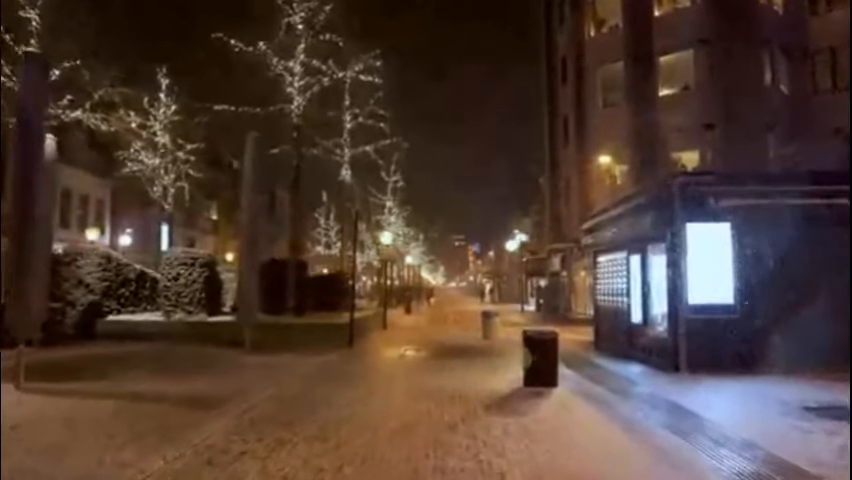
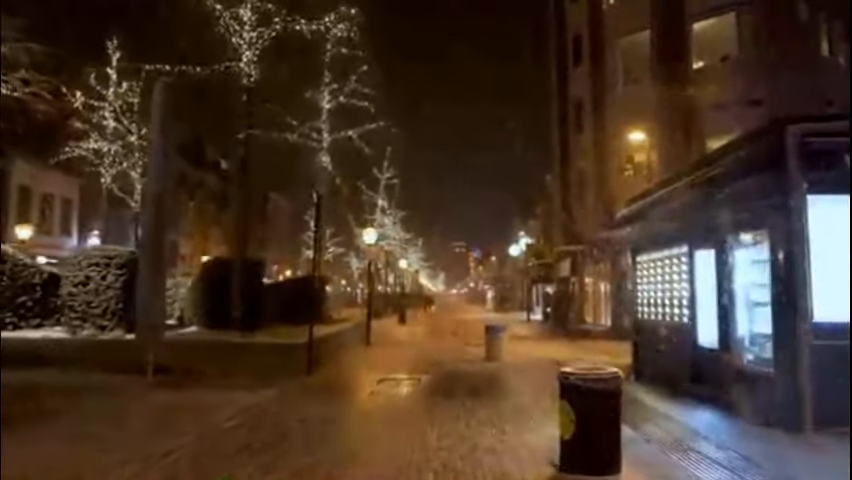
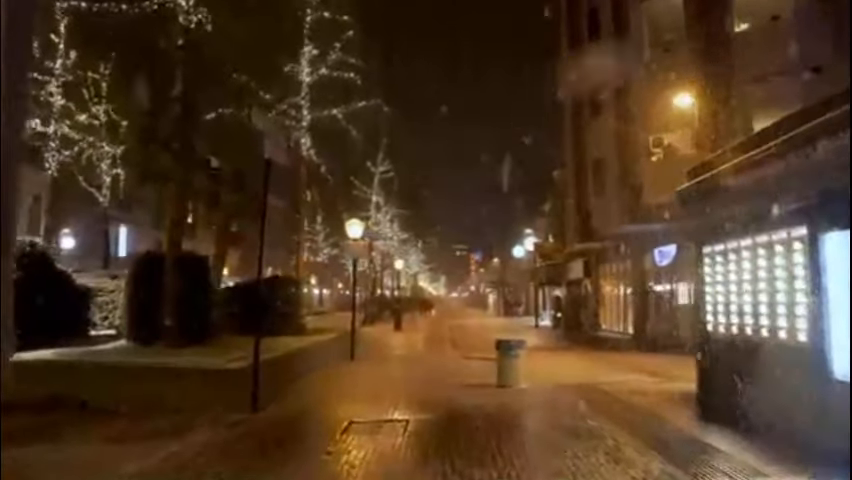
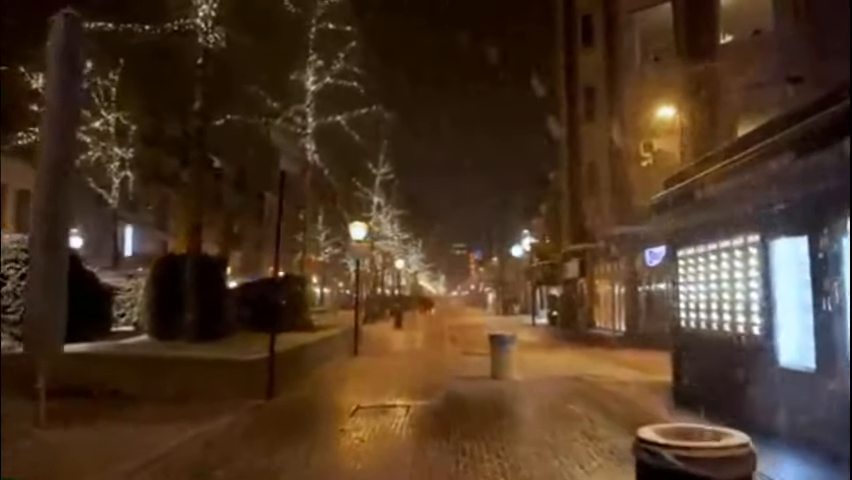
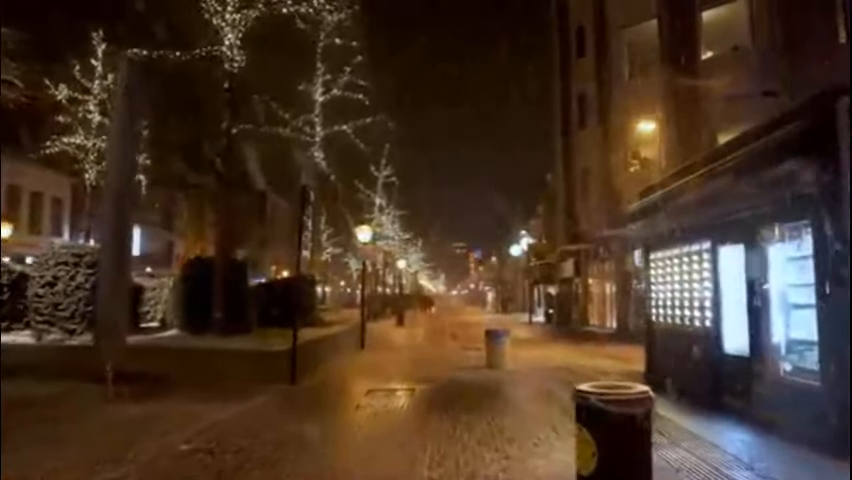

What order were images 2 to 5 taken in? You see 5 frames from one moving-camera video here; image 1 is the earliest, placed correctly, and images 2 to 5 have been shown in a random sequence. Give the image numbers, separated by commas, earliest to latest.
2, 5, 4, 3
